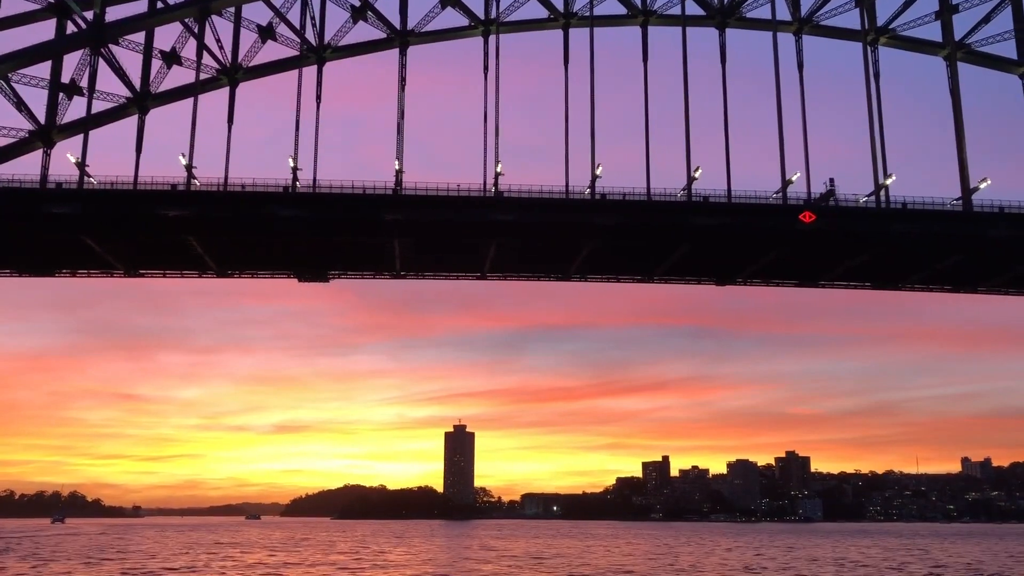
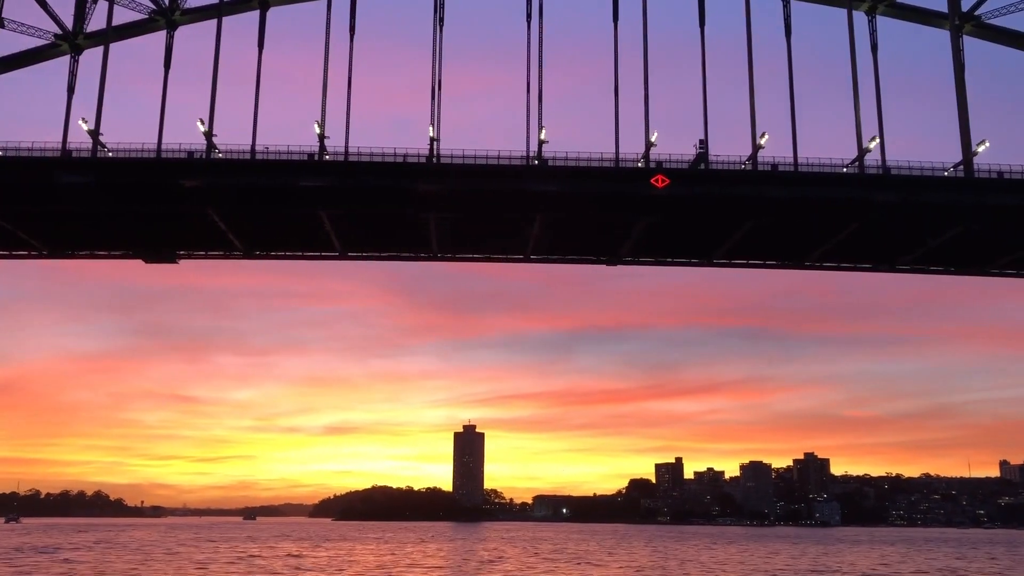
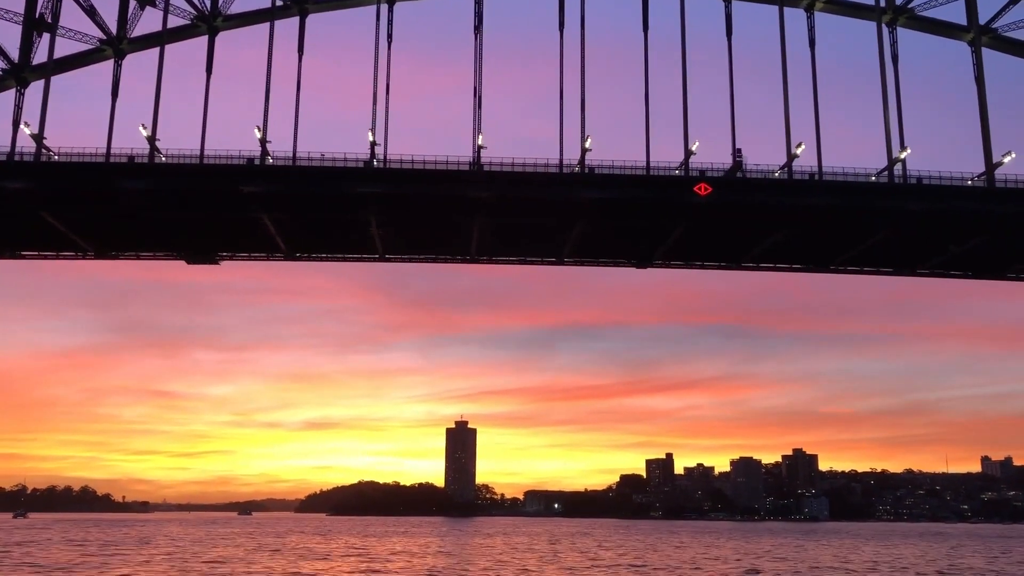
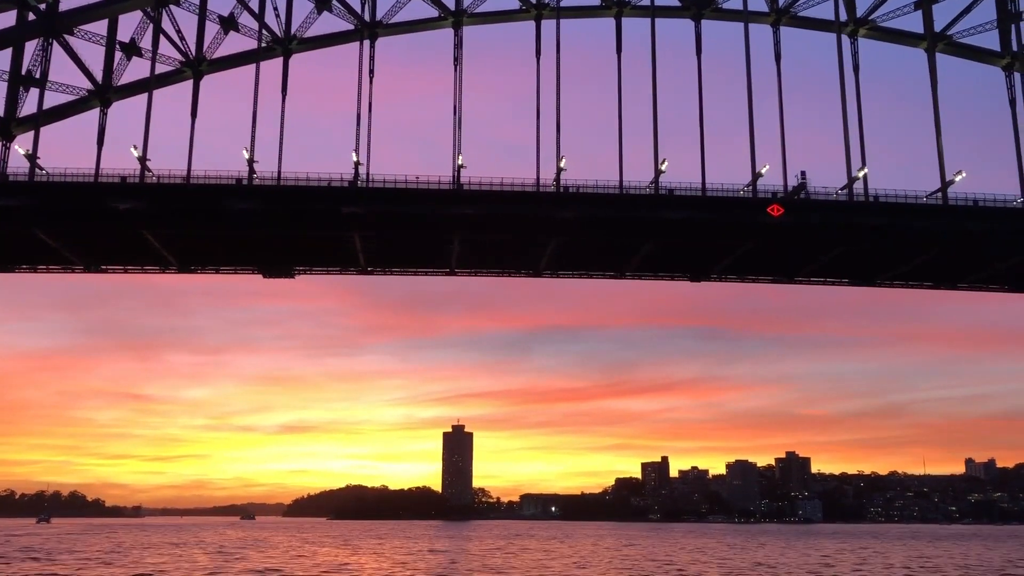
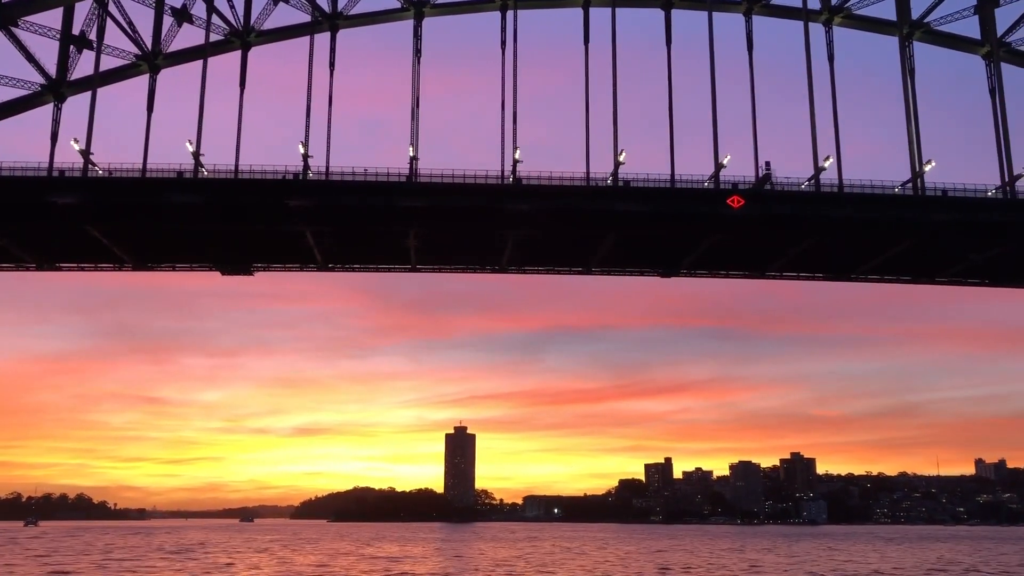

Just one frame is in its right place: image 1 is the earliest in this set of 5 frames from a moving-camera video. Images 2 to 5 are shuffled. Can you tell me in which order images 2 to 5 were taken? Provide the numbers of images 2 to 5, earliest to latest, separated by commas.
4, 5, 3, 2
